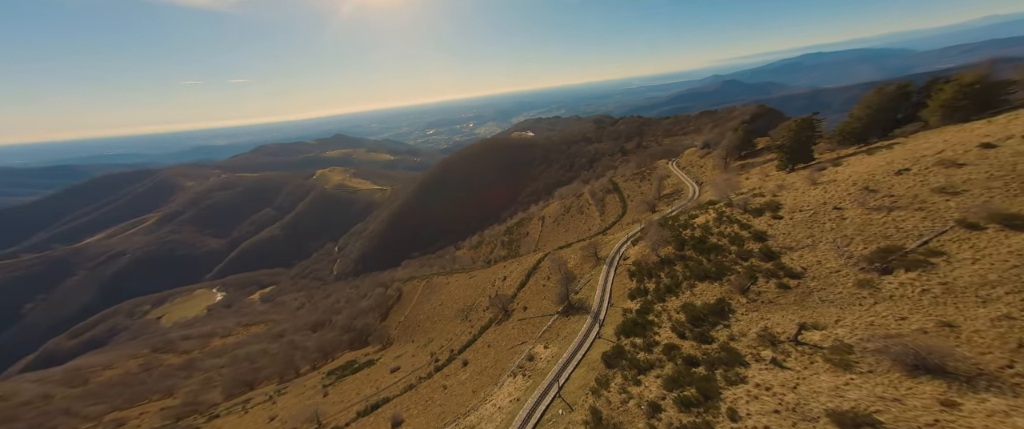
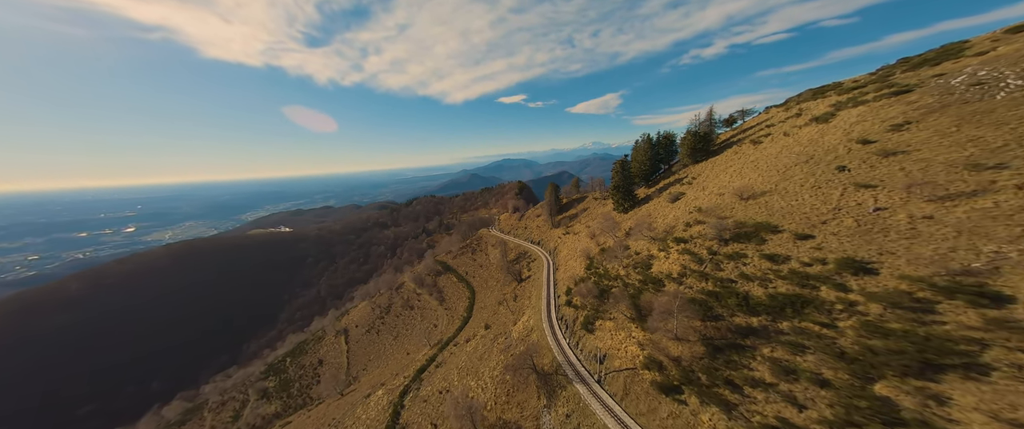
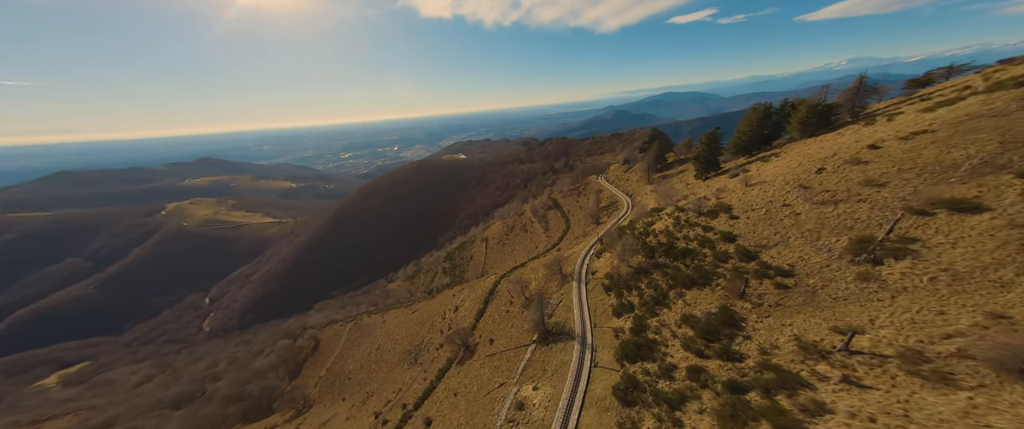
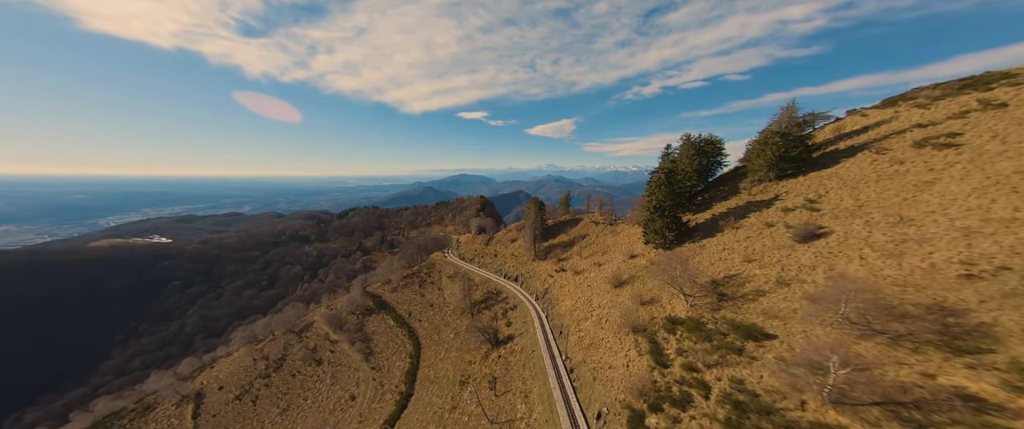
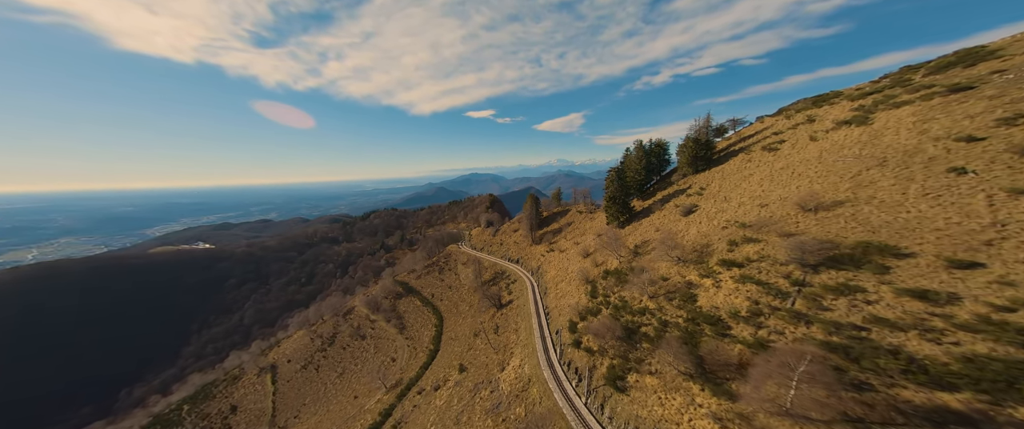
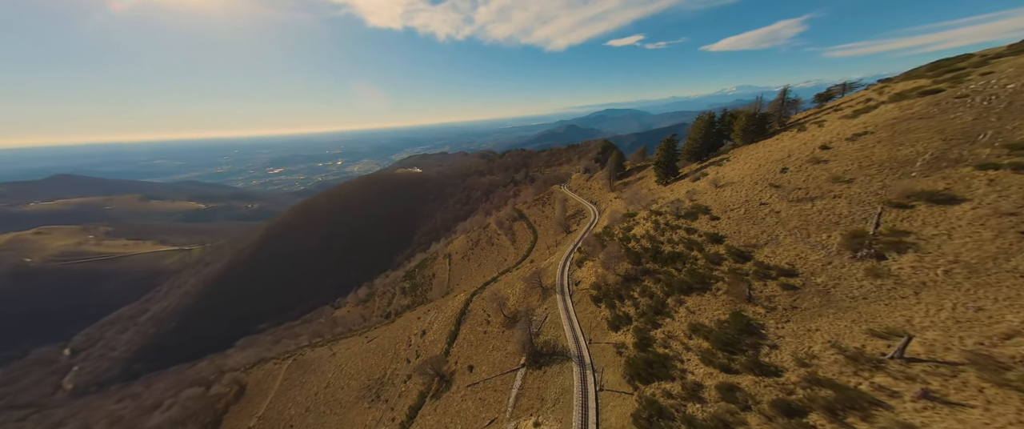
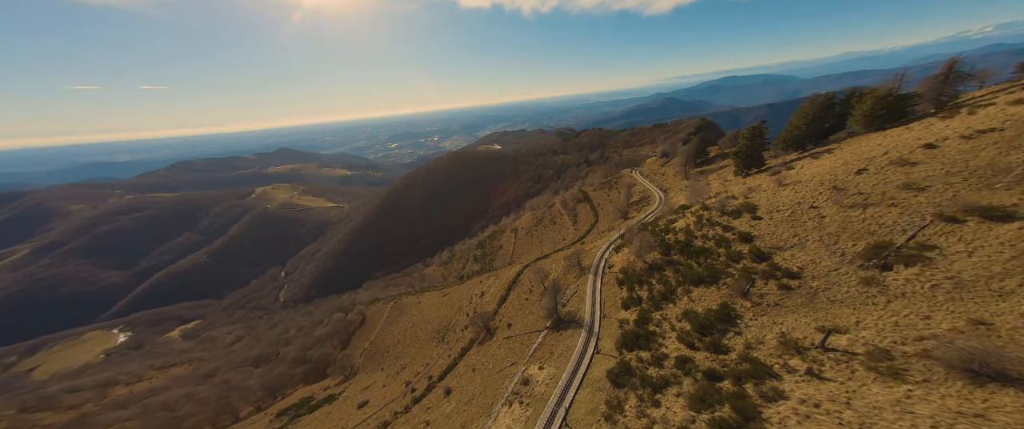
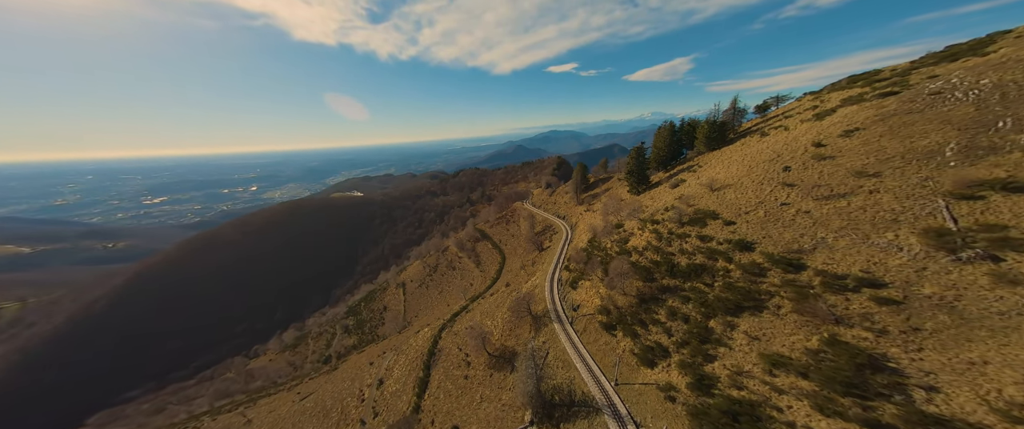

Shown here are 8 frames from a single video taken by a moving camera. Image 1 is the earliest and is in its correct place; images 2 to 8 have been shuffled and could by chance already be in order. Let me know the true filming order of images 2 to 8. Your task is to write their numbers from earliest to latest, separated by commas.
7, 3, 6, 8, 2, 5, 4
